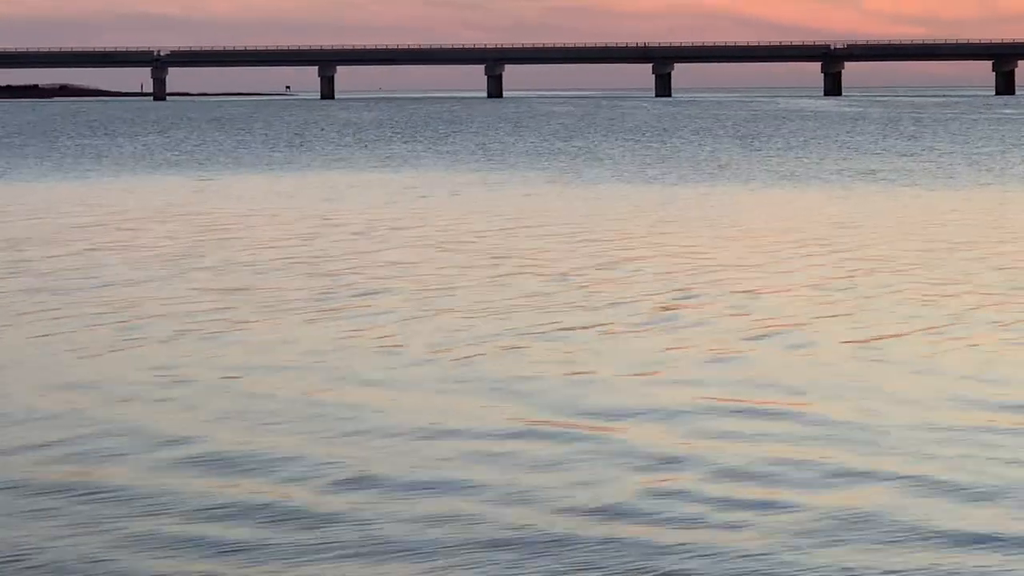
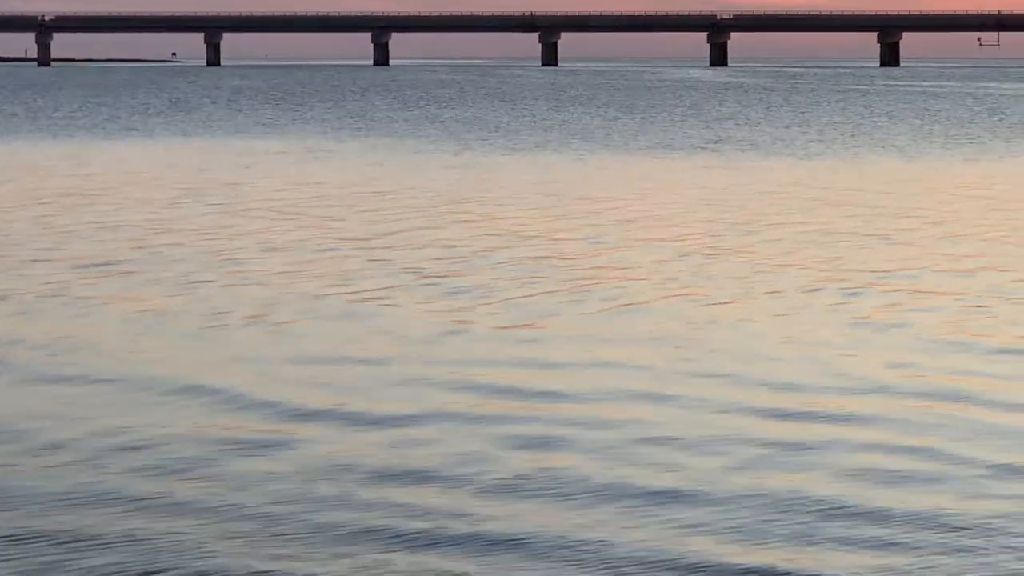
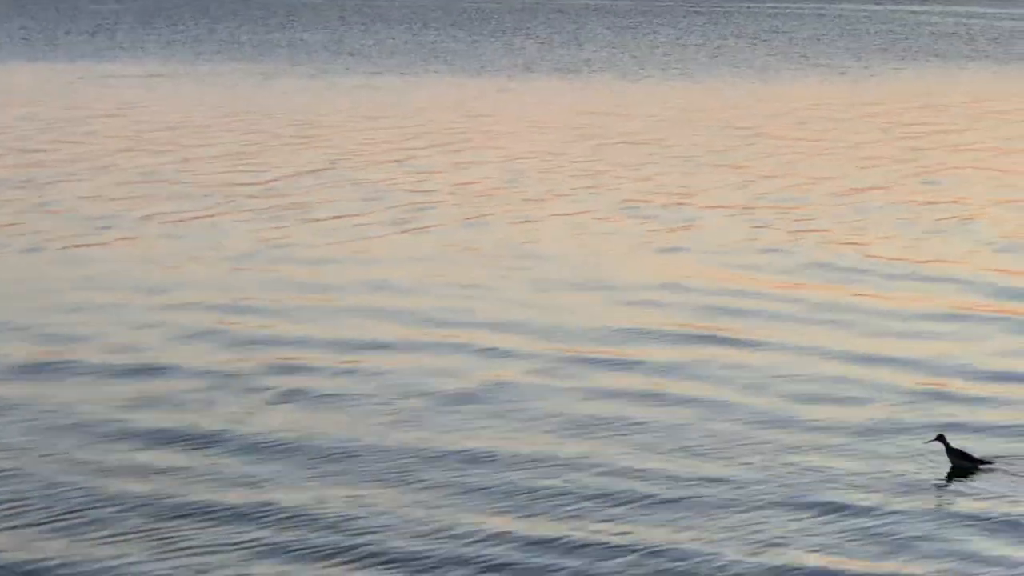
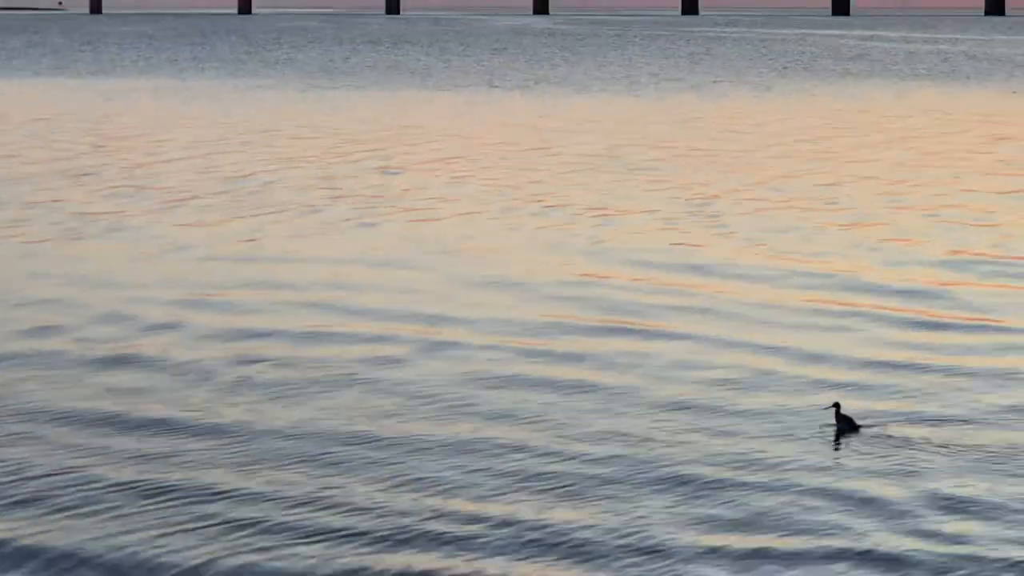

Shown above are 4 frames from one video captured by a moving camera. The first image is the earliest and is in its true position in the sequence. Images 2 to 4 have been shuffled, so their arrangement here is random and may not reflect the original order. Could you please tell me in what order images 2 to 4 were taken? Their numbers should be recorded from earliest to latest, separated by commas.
2, 3, 4
